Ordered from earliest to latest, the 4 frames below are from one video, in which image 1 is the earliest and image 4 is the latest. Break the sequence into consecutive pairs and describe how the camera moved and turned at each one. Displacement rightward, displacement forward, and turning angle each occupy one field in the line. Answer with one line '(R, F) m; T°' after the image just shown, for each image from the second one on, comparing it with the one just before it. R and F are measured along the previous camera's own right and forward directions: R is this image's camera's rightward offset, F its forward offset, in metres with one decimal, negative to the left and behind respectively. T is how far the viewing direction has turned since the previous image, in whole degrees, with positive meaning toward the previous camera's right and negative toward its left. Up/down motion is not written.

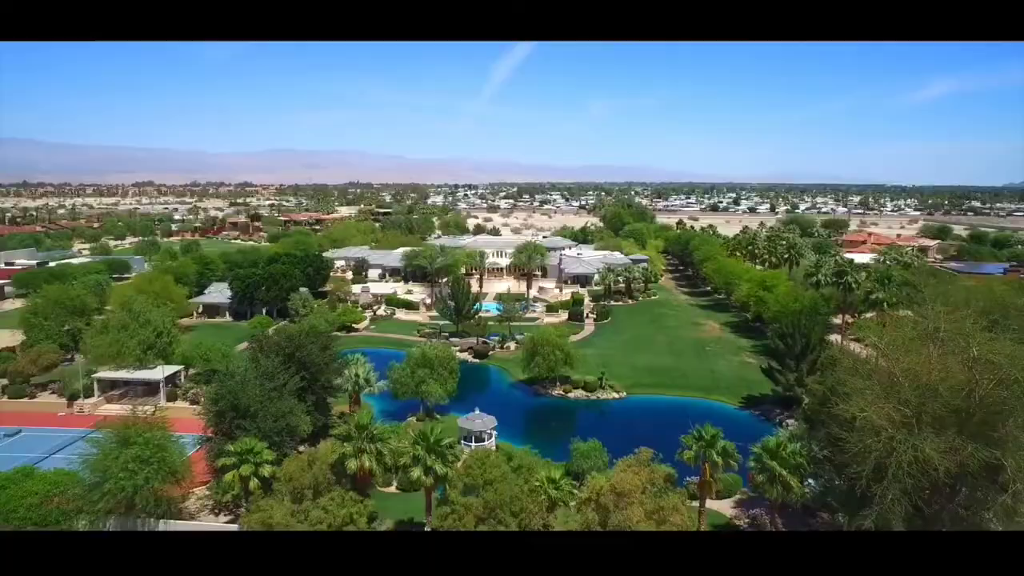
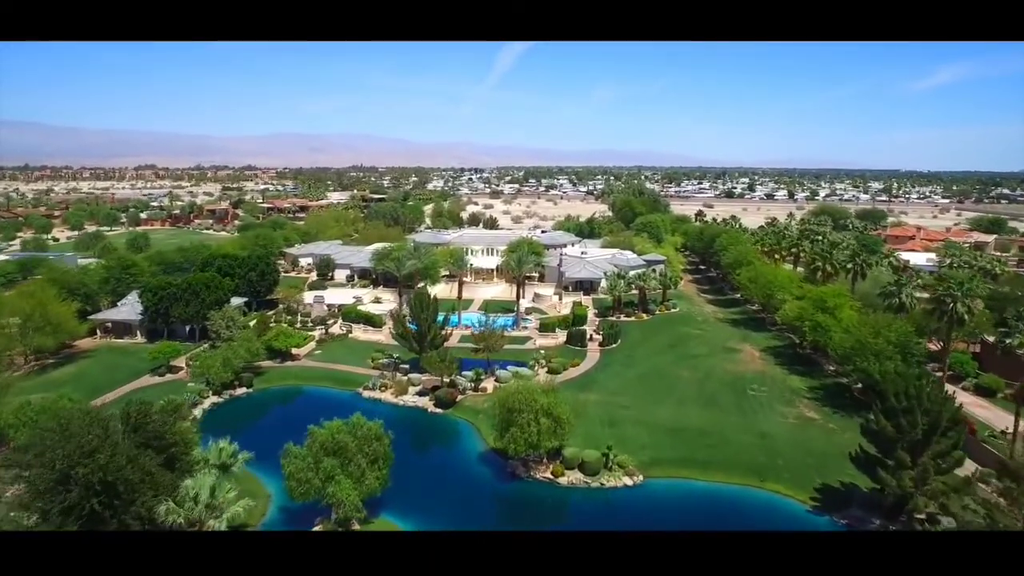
(+1.4, +10.2) m; -1°
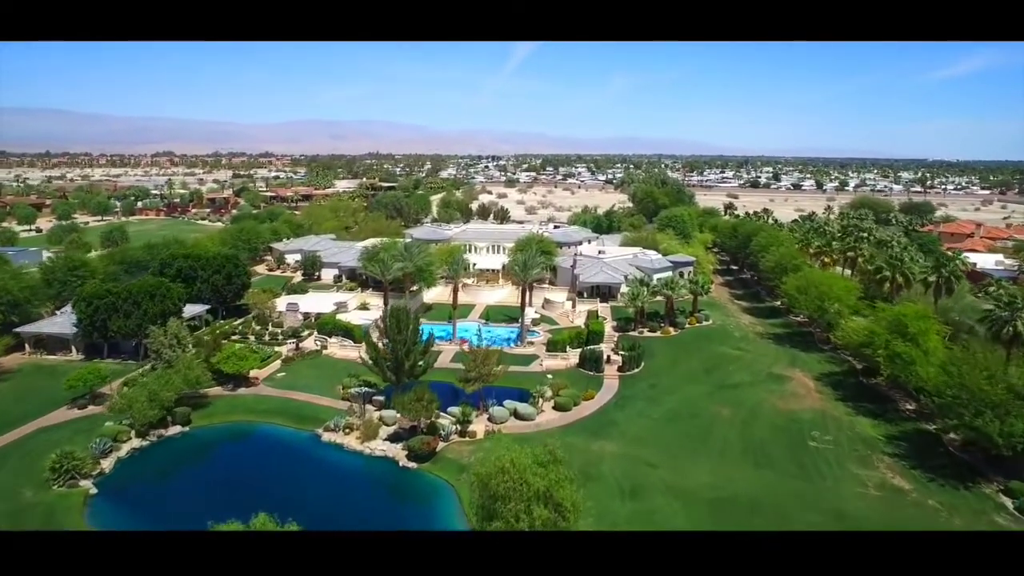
(+0.8, +6.4) m; -2°
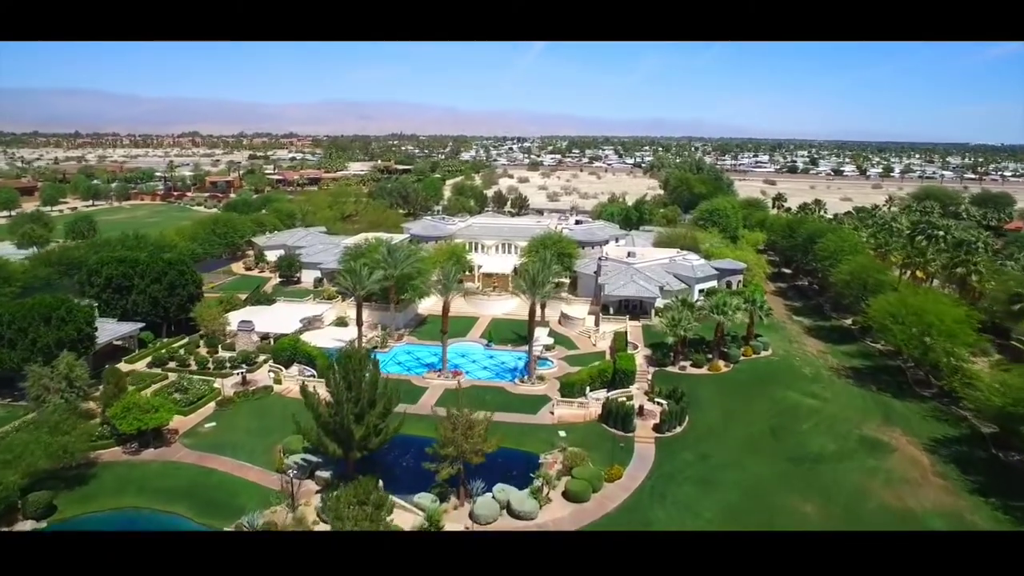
(+0.8, +8.1) m; -2°
